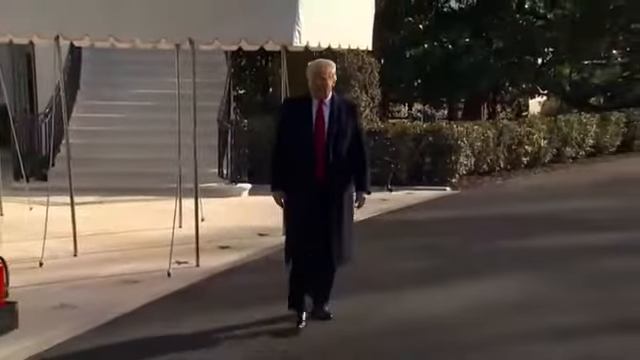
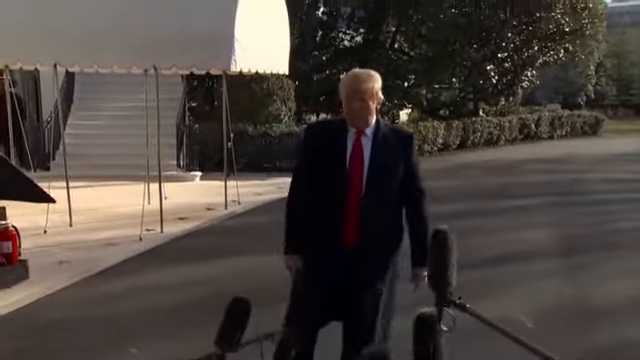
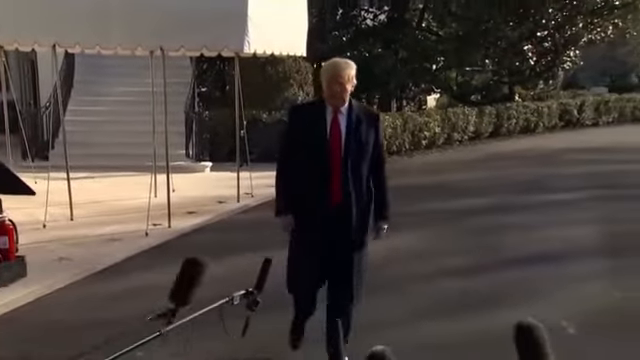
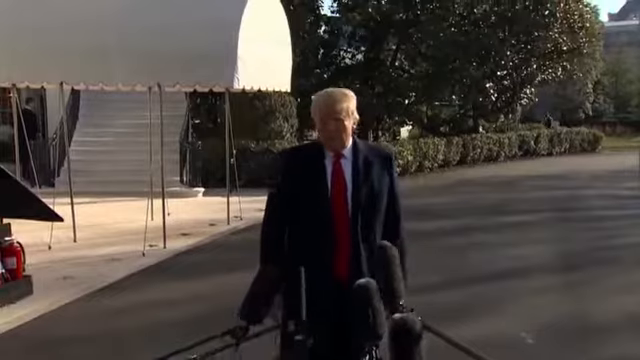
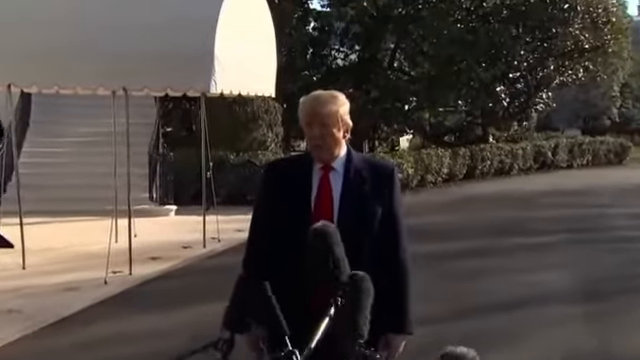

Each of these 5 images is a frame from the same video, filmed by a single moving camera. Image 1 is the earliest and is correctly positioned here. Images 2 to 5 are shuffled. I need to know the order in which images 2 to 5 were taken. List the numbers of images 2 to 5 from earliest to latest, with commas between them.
3, 2, 4, 5
